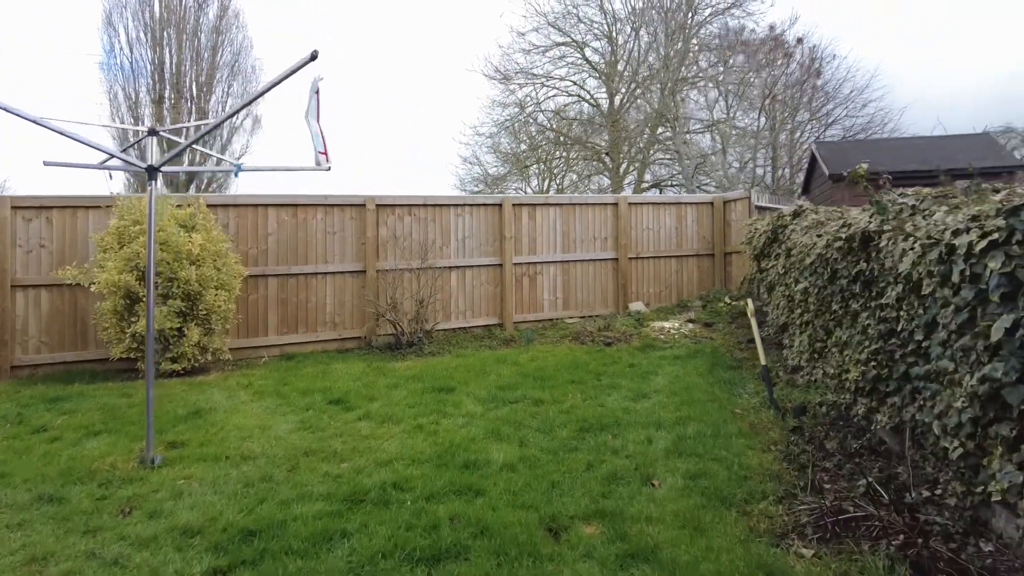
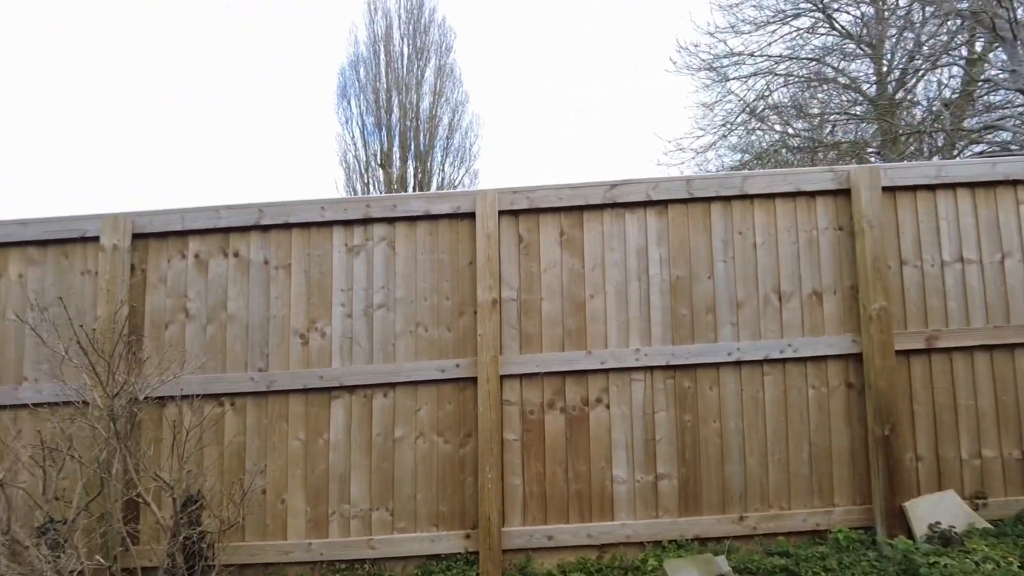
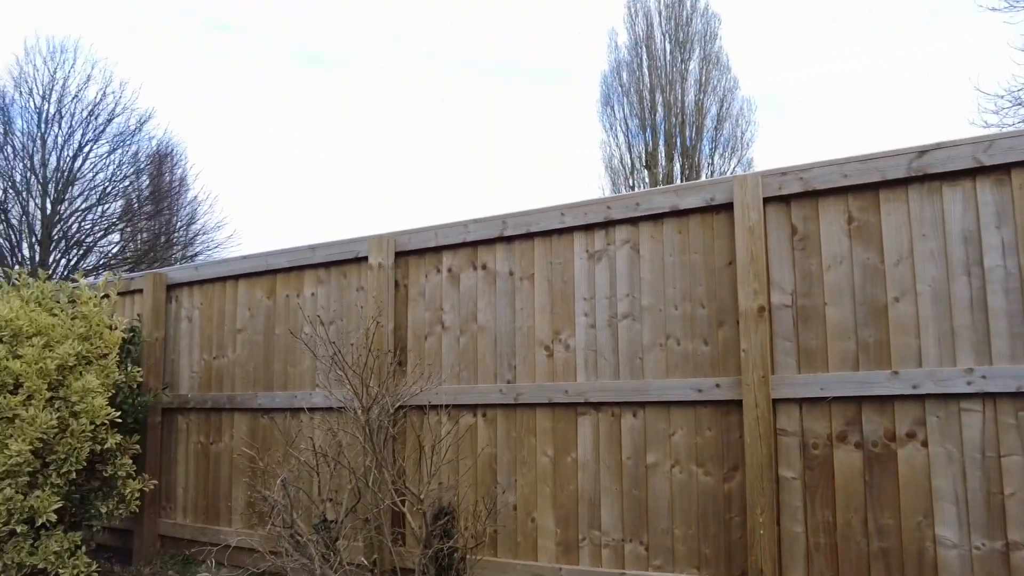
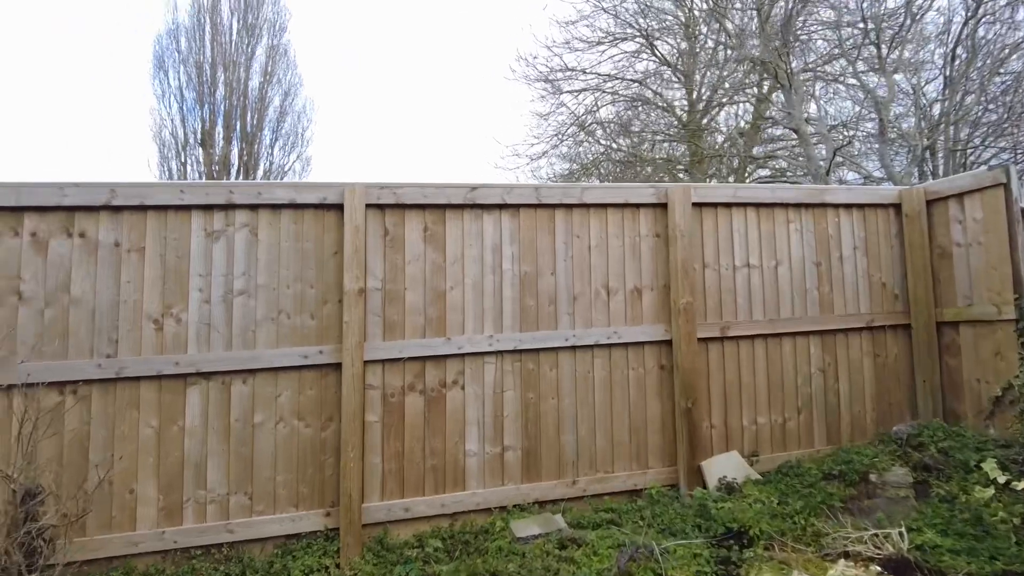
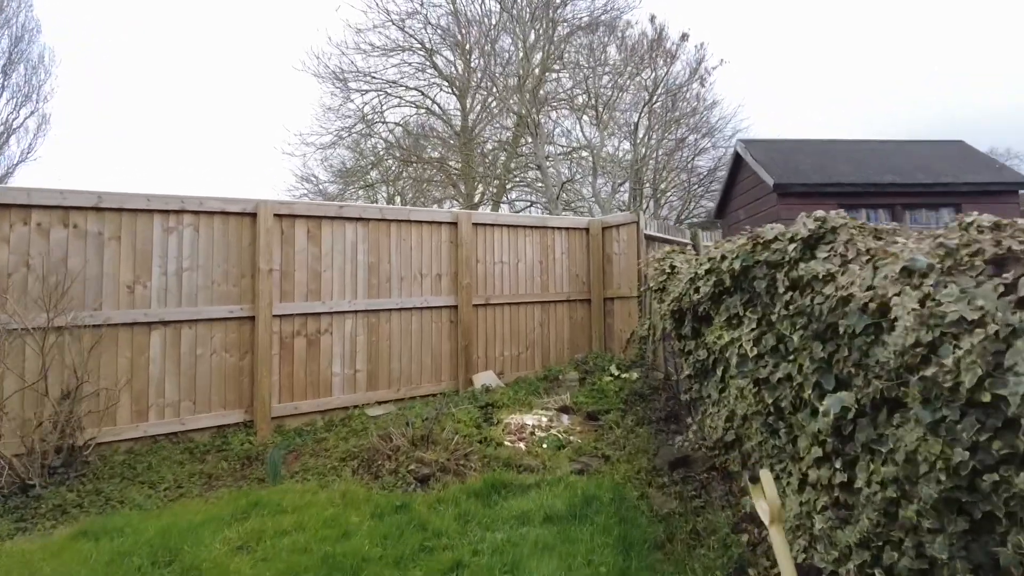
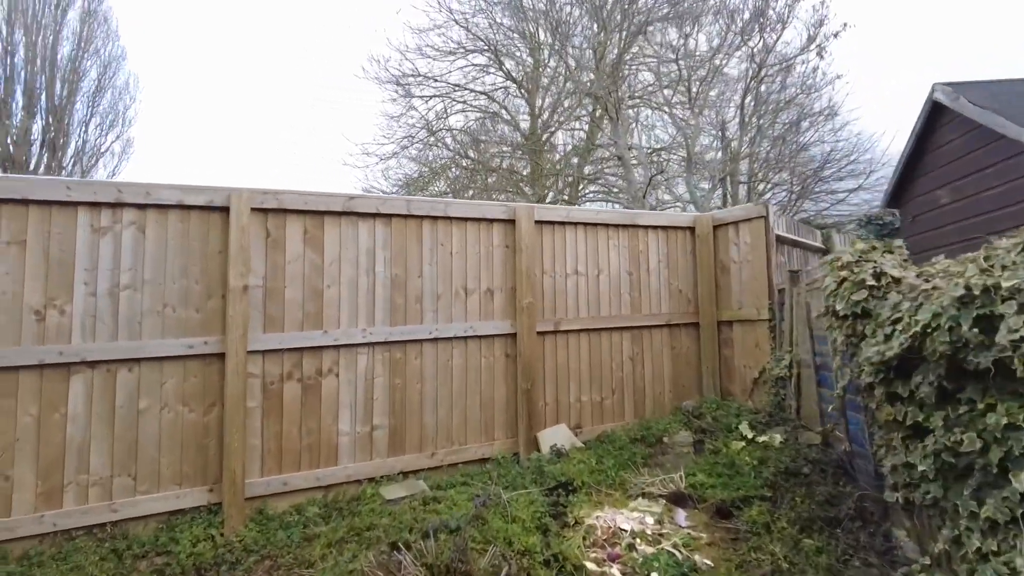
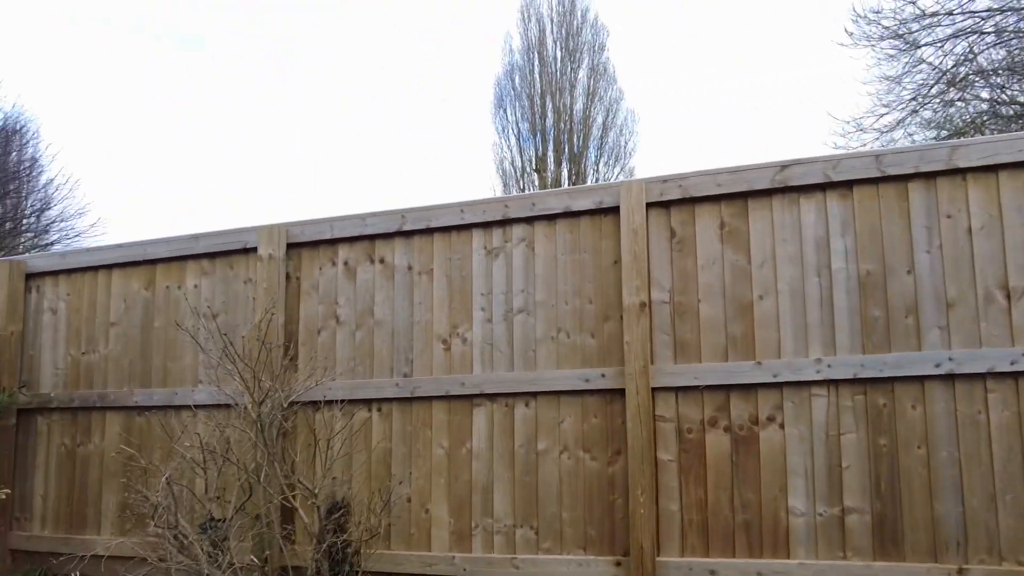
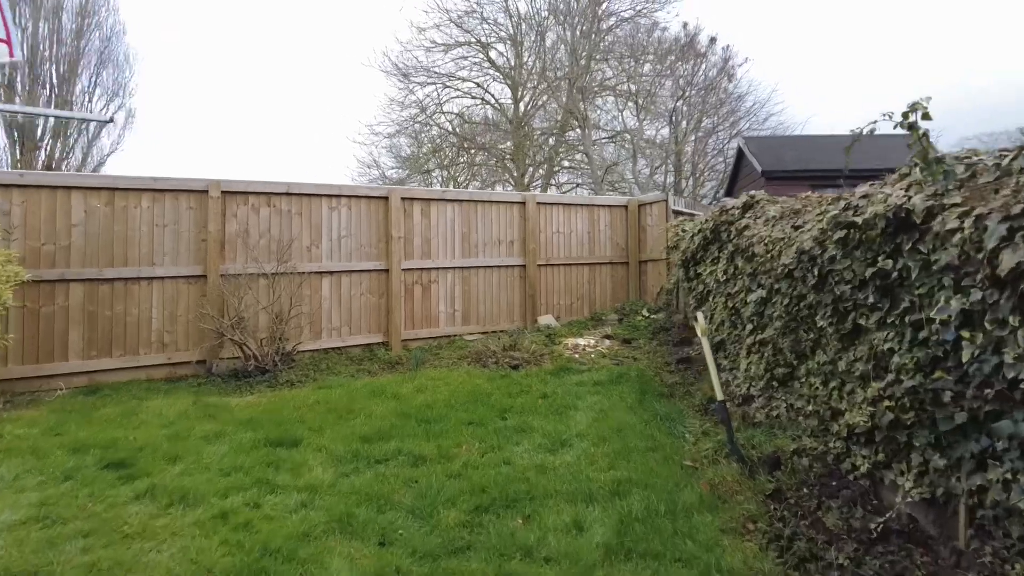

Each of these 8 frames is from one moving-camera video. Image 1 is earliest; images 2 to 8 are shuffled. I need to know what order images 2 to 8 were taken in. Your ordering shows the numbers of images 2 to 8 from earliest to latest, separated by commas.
8, 5, 6, 4, 2, 7, 3
